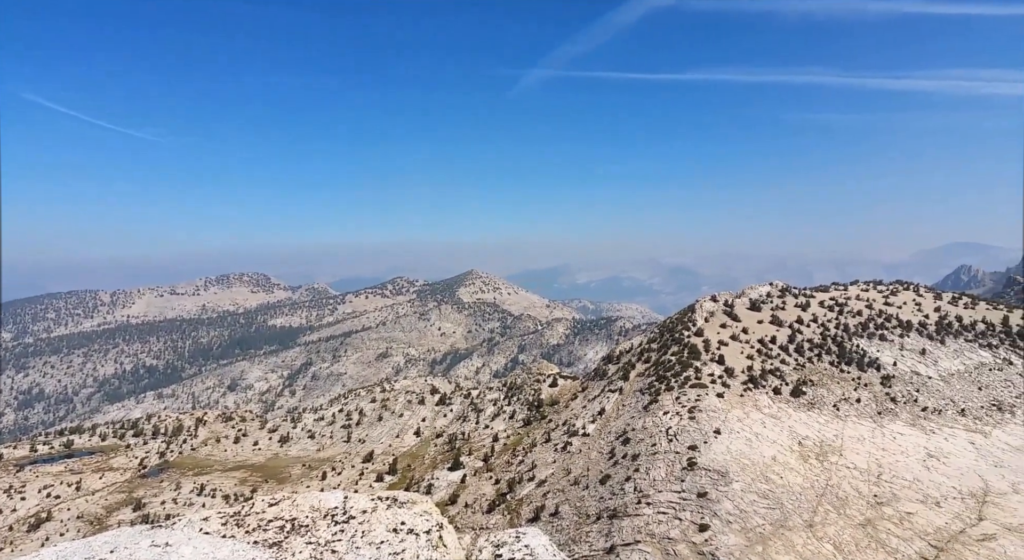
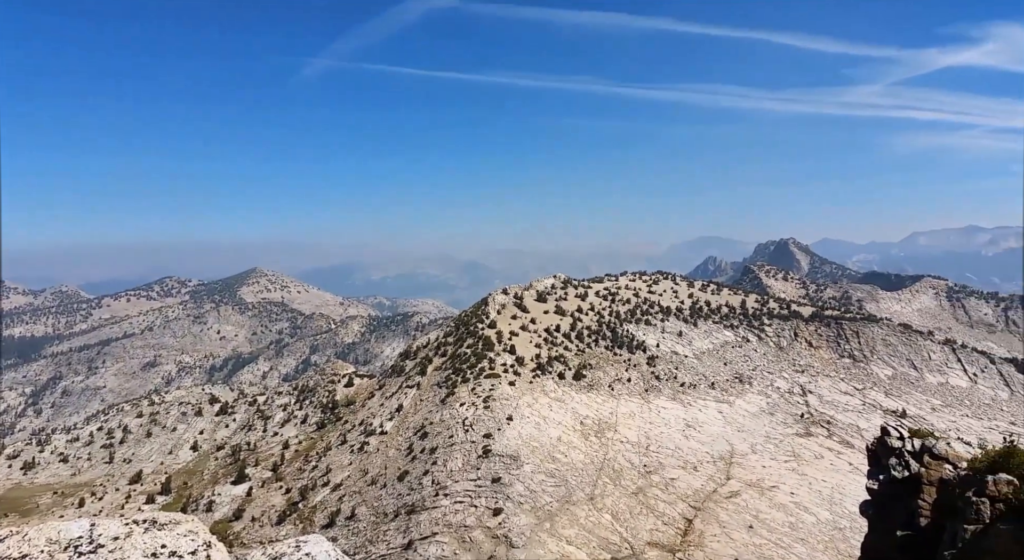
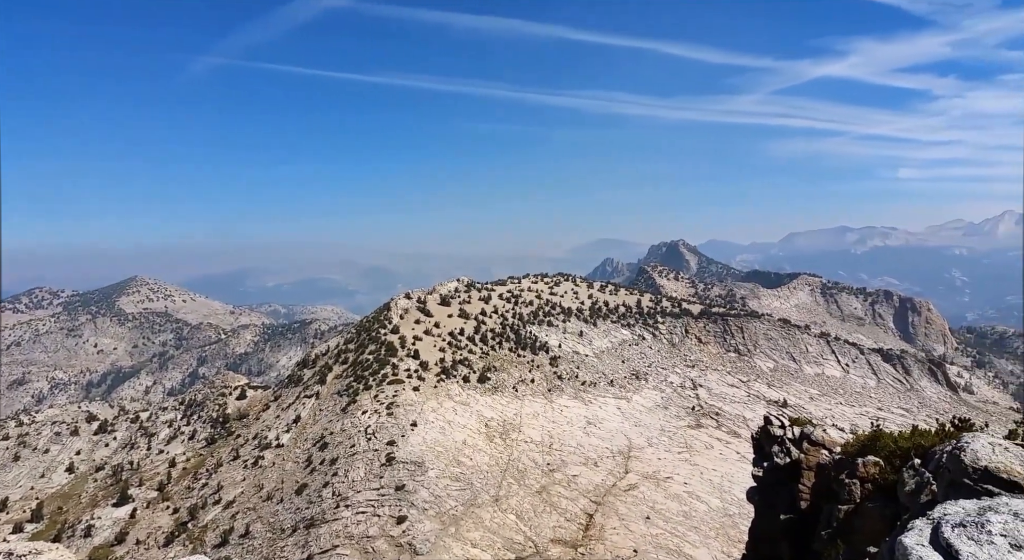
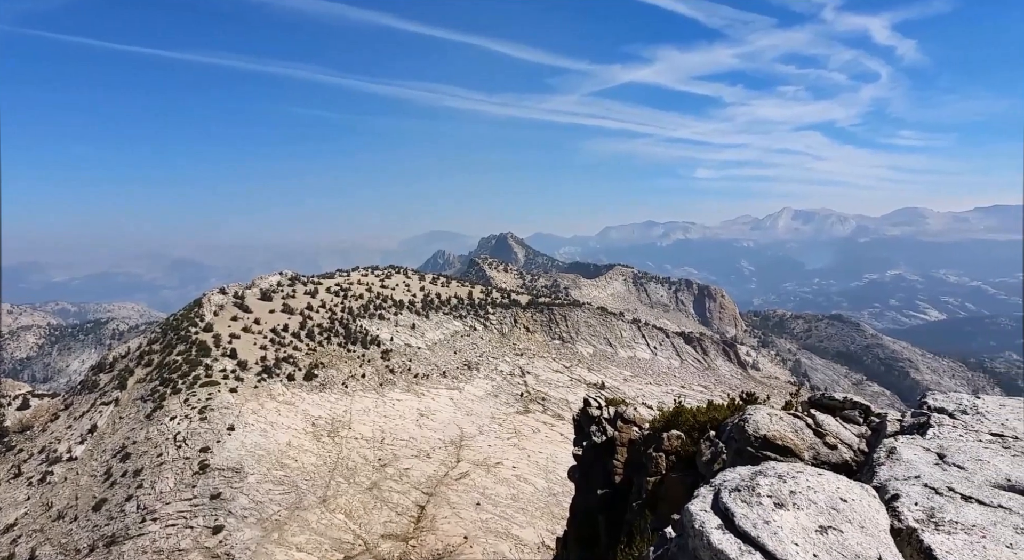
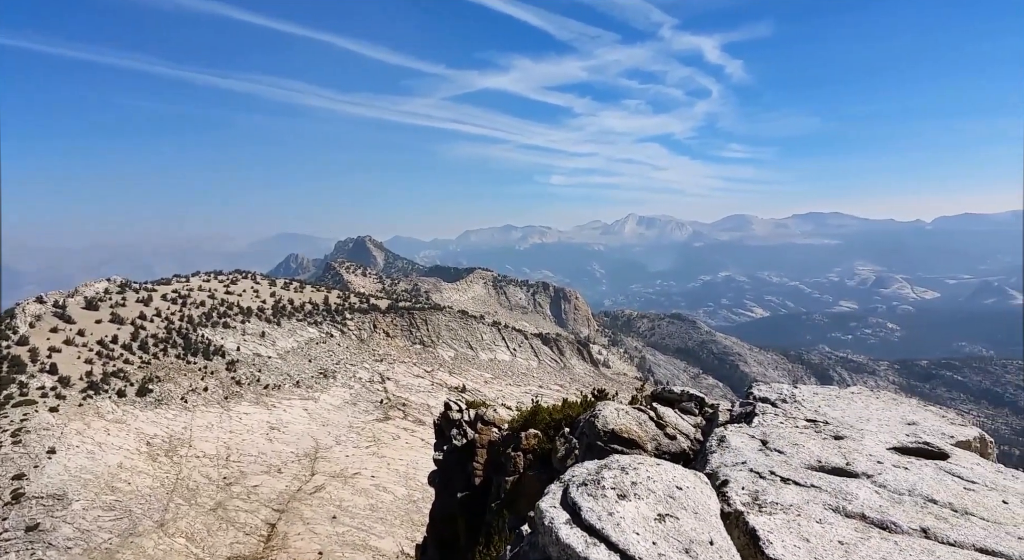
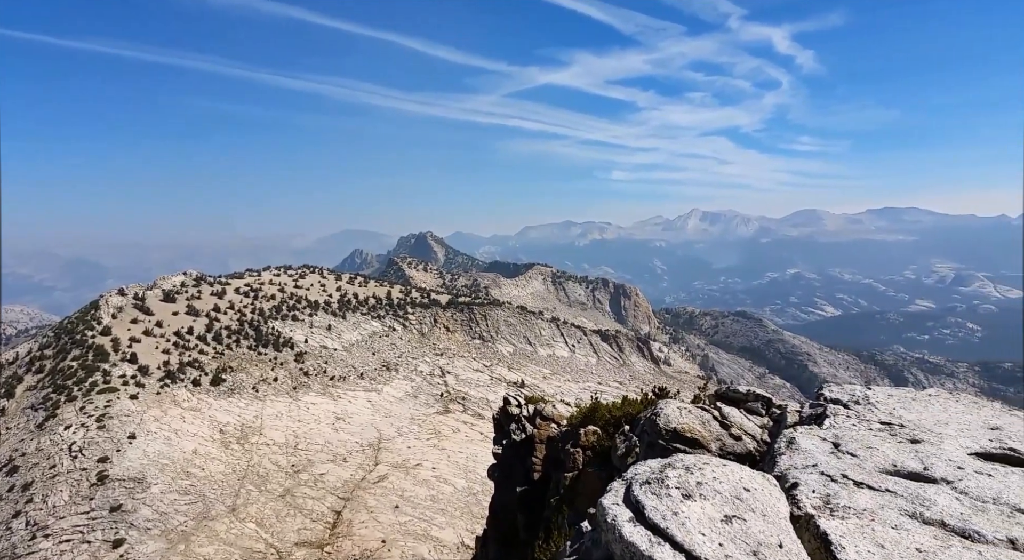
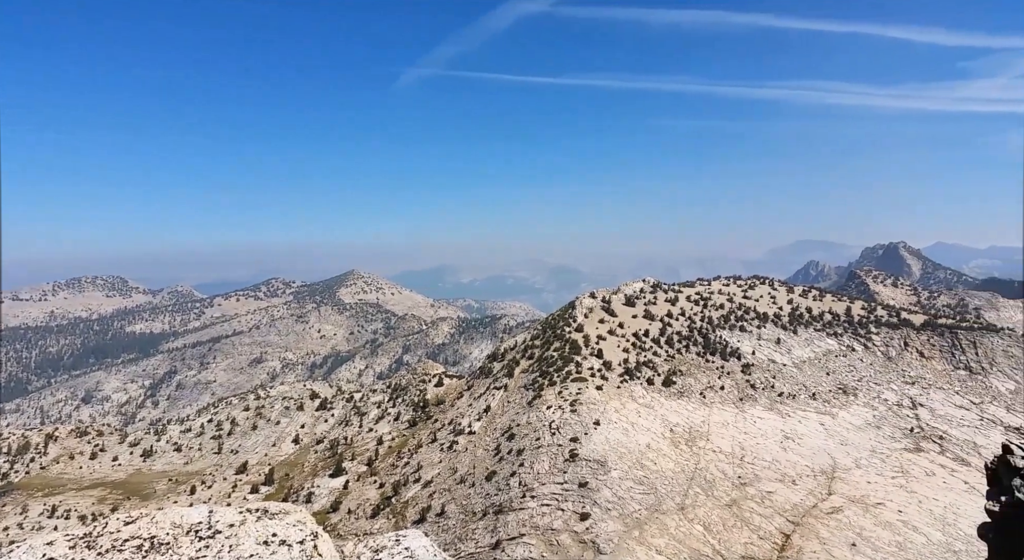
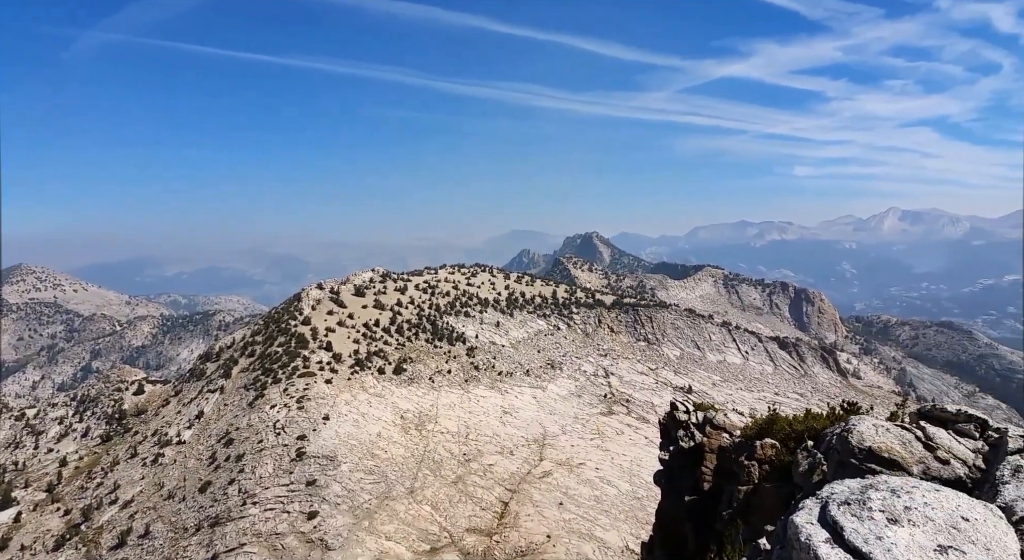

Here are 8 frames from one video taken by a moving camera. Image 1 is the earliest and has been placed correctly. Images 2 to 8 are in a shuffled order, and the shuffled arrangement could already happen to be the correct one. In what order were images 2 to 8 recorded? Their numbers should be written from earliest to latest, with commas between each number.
7, 2, 3, 8, 4, 6, 5
